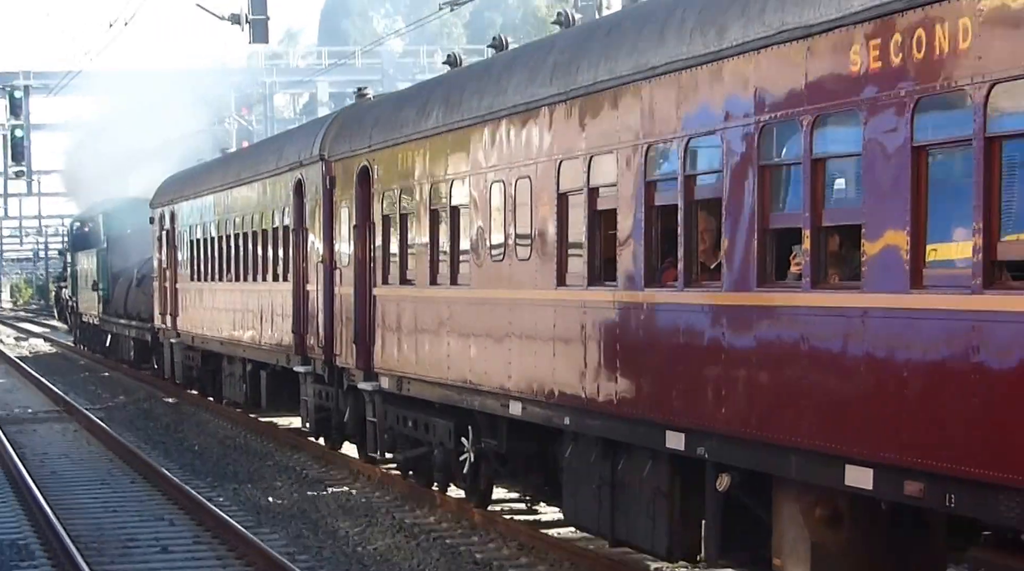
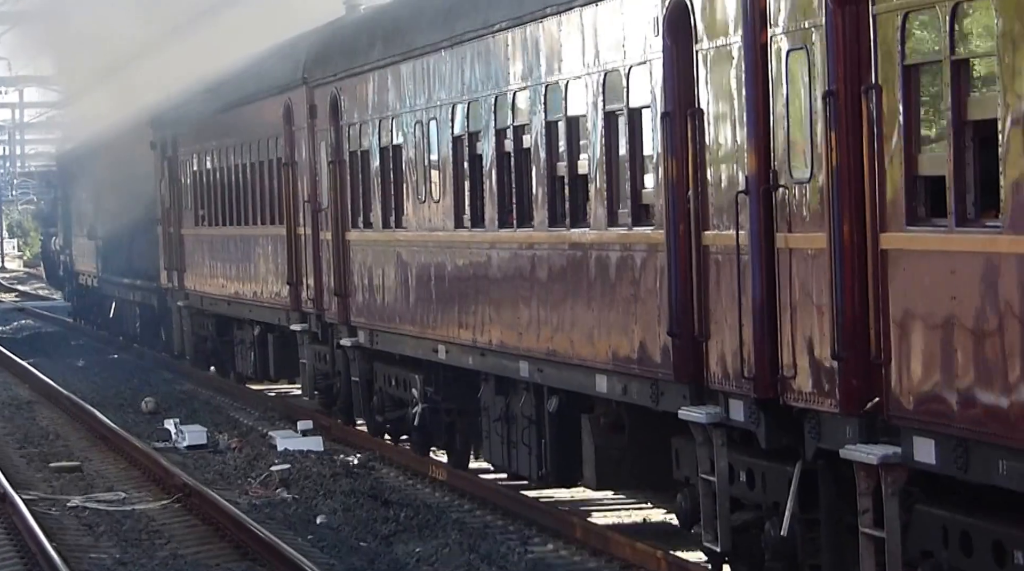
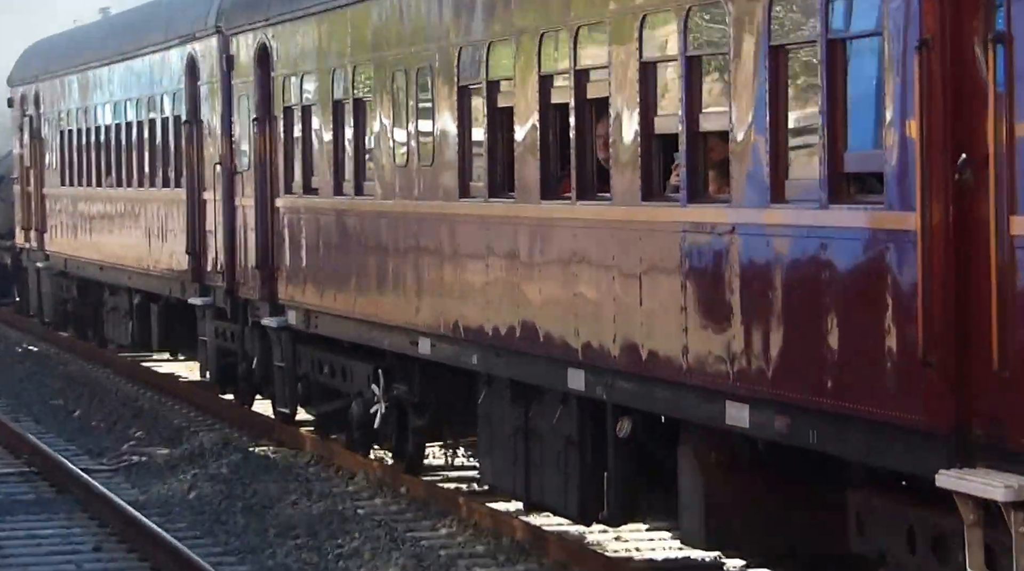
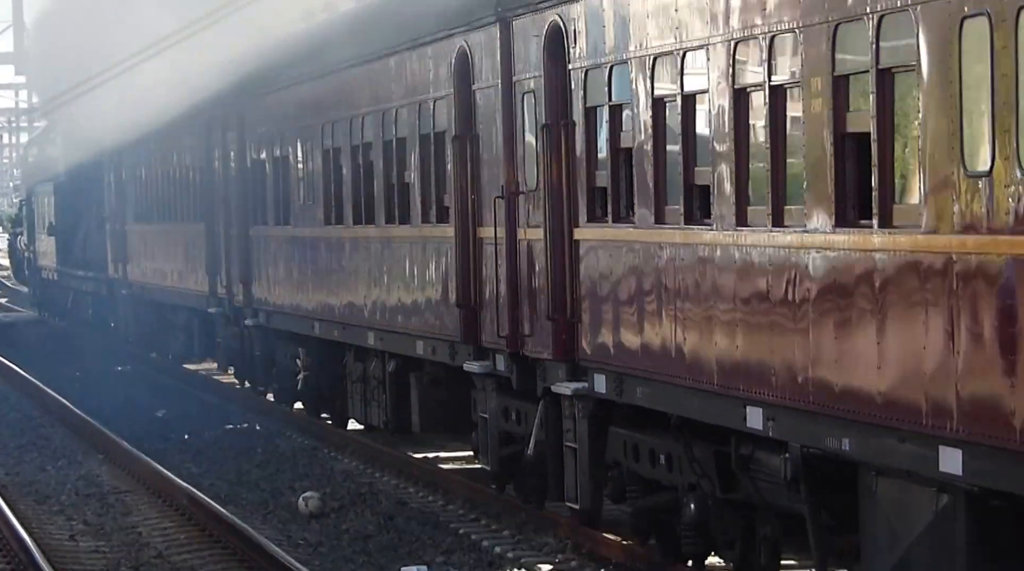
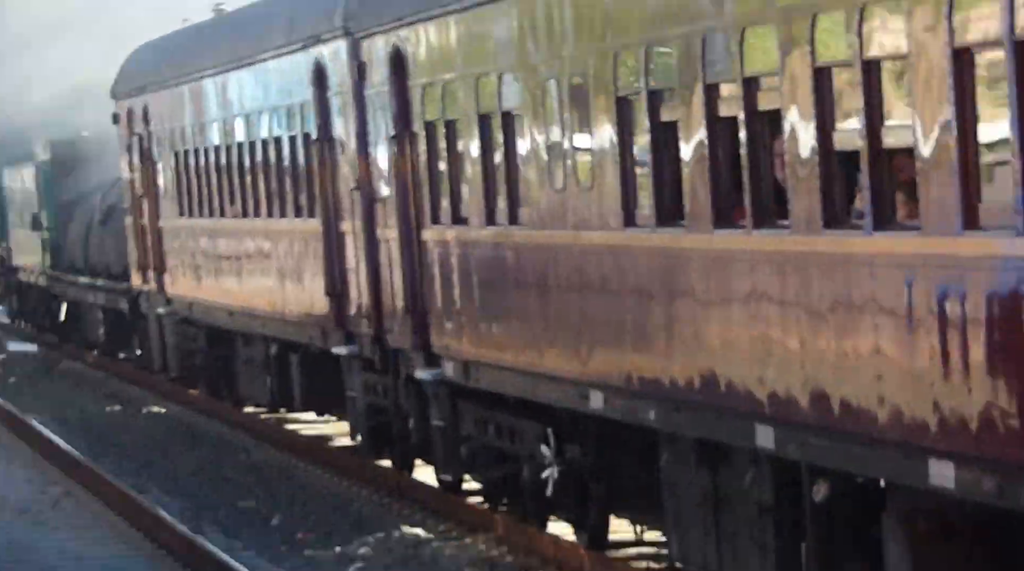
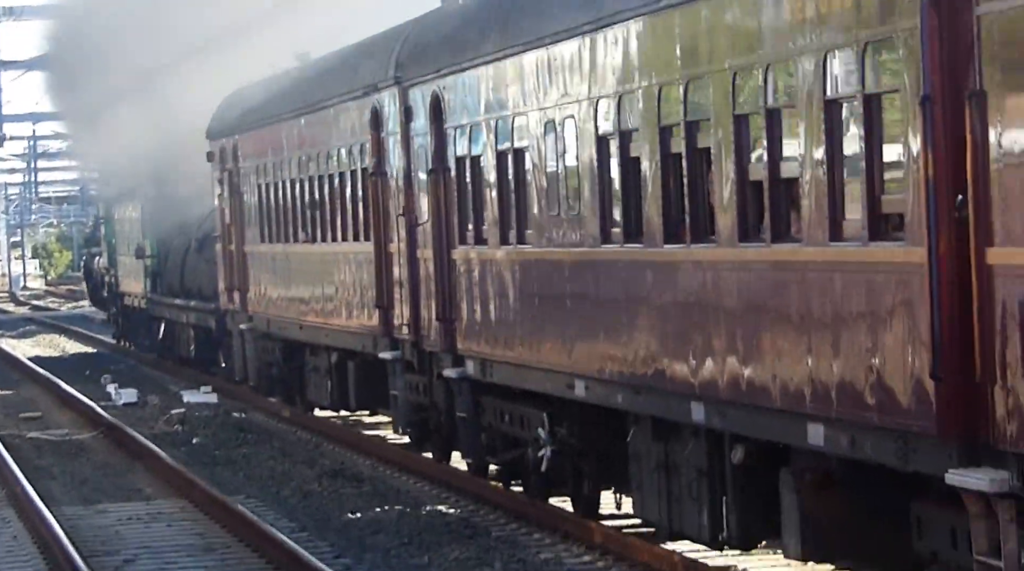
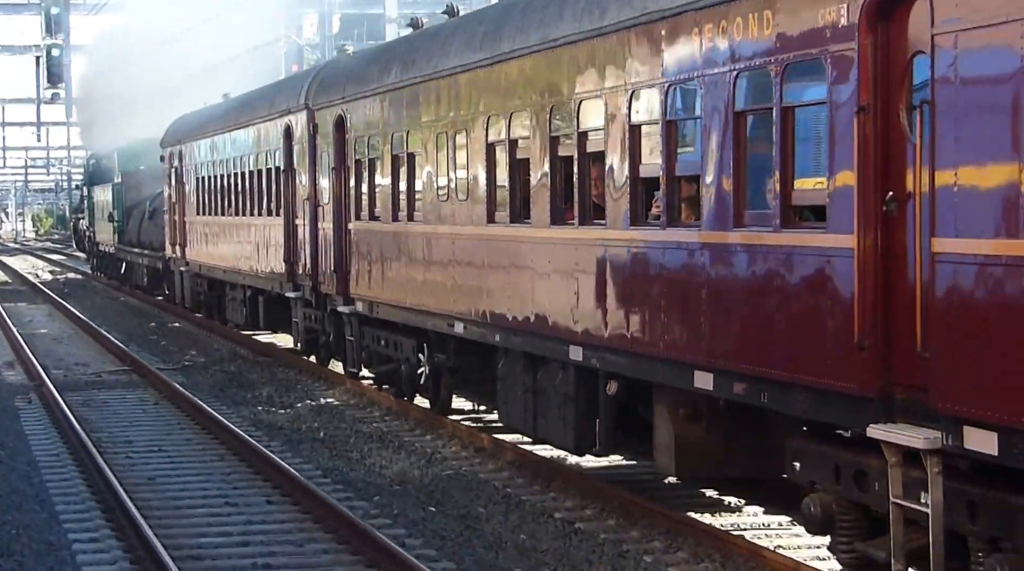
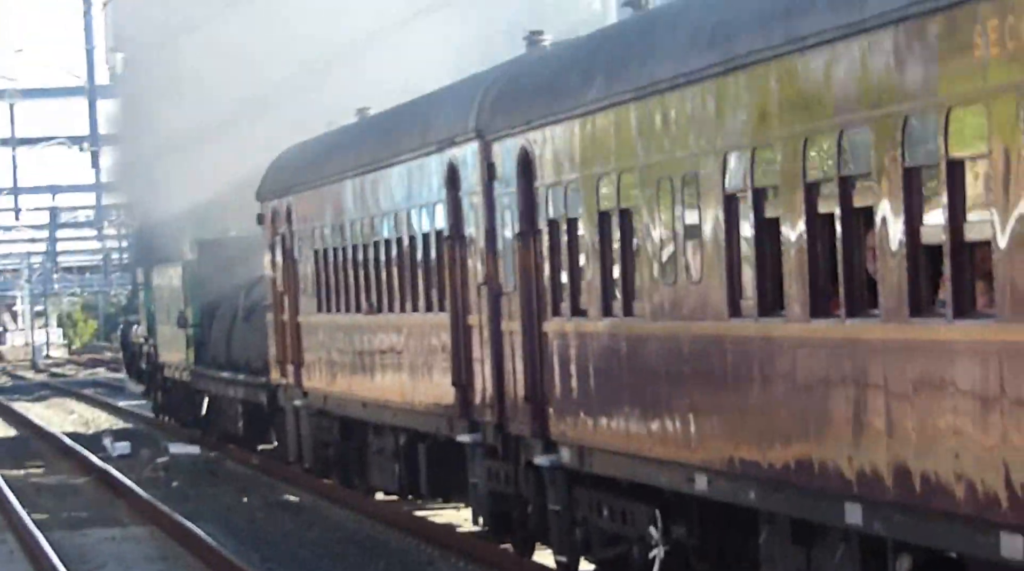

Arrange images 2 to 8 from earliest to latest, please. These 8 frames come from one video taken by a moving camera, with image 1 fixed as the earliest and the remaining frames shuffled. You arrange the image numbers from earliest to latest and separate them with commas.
7, 3, 5, 8, 6, 2, 4
